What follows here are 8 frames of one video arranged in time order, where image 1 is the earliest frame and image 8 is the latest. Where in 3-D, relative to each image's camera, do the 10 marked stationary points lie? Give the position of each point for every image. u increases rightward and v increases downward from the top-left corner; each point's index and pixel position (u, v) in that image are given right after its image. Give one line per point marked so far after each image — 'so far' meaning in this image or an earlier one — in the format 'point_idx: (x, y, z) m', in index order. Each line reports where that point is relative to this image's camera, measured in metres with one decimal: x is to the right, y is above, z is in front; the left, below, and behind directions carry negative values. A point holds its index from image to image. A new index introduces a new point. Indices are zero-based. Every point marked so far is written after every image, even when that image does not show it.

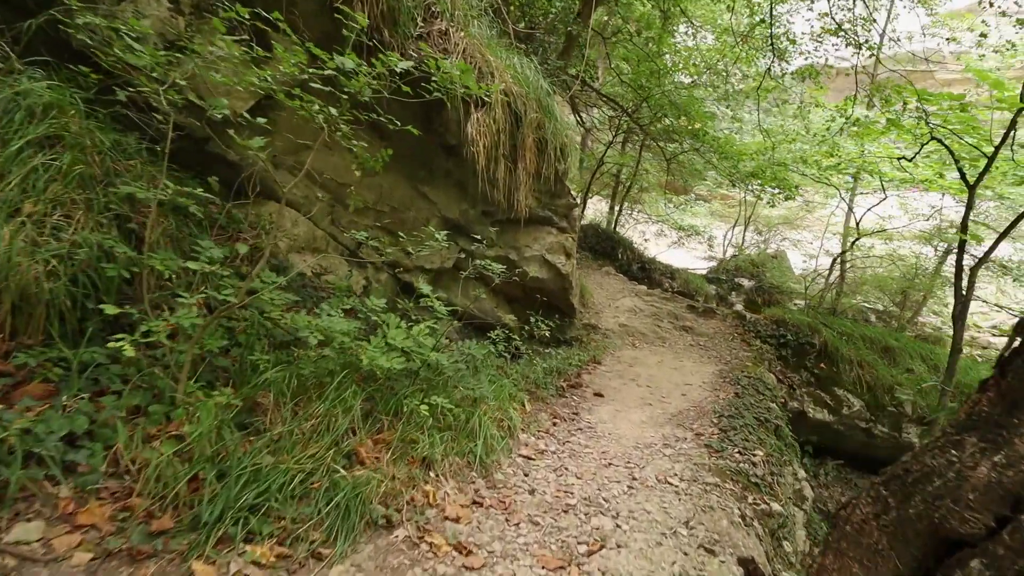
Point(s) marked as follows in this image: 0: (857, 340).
0: (+4.8, -0.7, +6.8) m
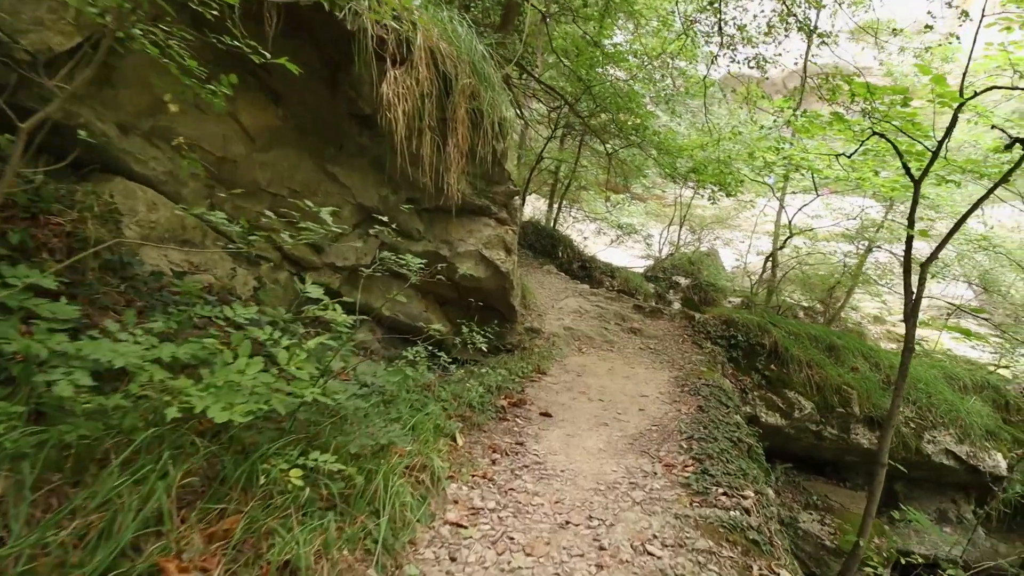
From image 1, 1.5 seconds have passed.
0: (+3.9, -0.7, +6.6) m
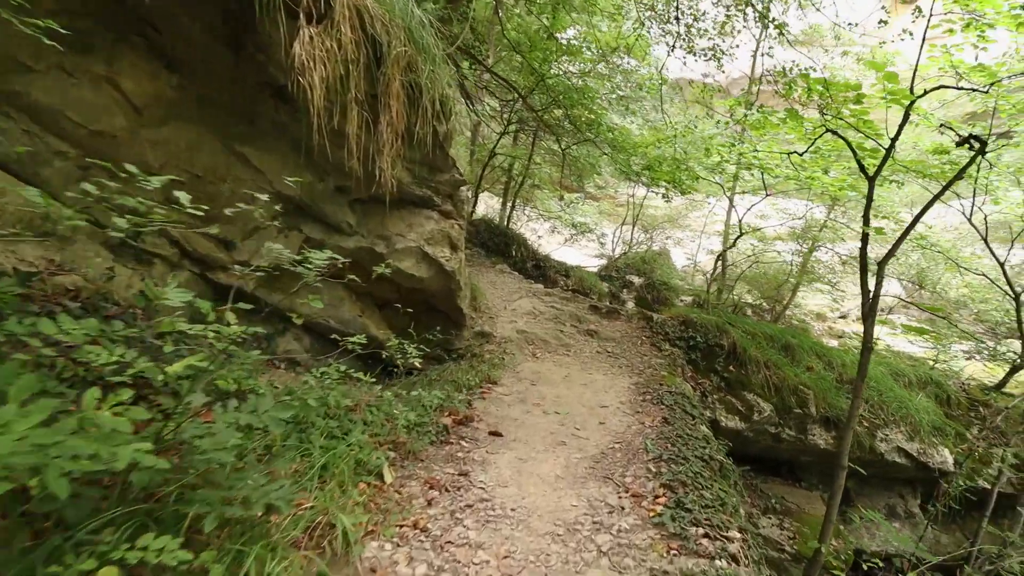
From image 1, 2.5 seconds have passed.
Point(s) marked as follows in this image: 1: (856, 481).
0: (+3.3, -0.7, +6.5) m
1: (+4.8, -2.7, +6.9) m
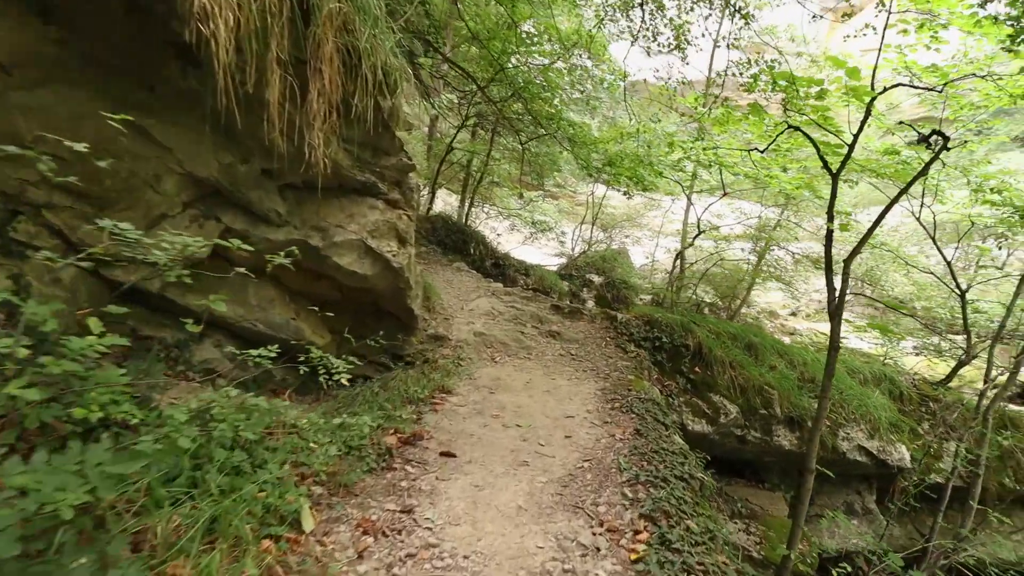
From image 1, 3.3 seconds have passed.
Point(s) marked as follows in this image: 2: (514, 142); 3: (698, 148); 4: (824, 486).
0: (+2.8, -0.6, +6.3) m
1: (+4.2, -2.6, +6.9) m
2: (0.0, +3.2, +11.0) m
3: (+3.2, +2.4, +8.3) m
4: (+4.3, -2.7, +6.9) m
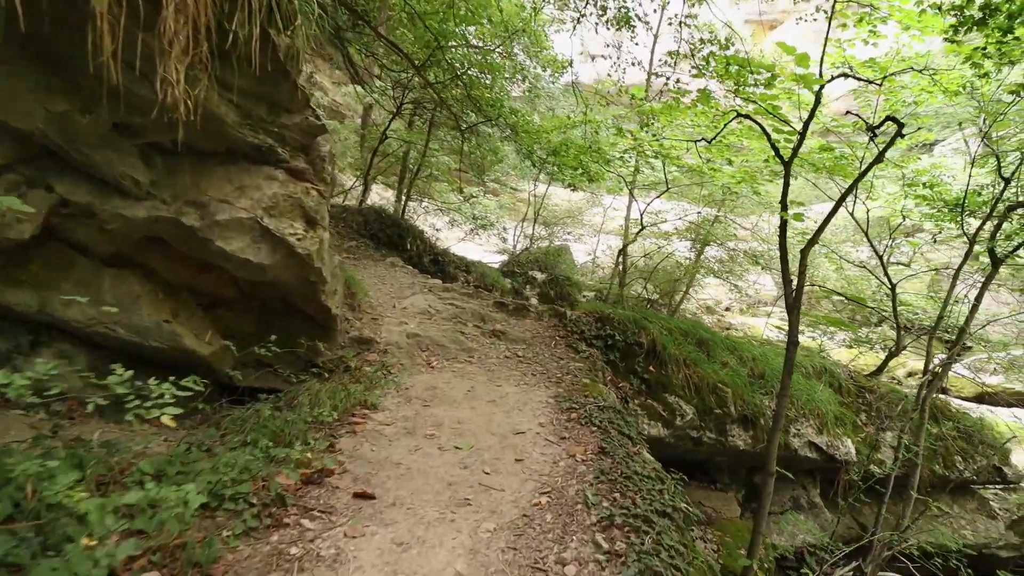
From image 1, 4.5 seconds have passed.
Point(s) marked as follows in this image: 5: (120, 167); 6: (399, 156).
0: (+2.0, -0.6, +6.0) m
1: (+3.4, -2.5, +6.7) m
2: (-1.3, +3.3, +10.4) m
3: (+2.2, +2.4, +8.1) m
4: (+3.5, -2.7, +6.7) m
5: (-2.2, +0.7, +2.8) m
6: (-2.9, +3.4, +12.5) m
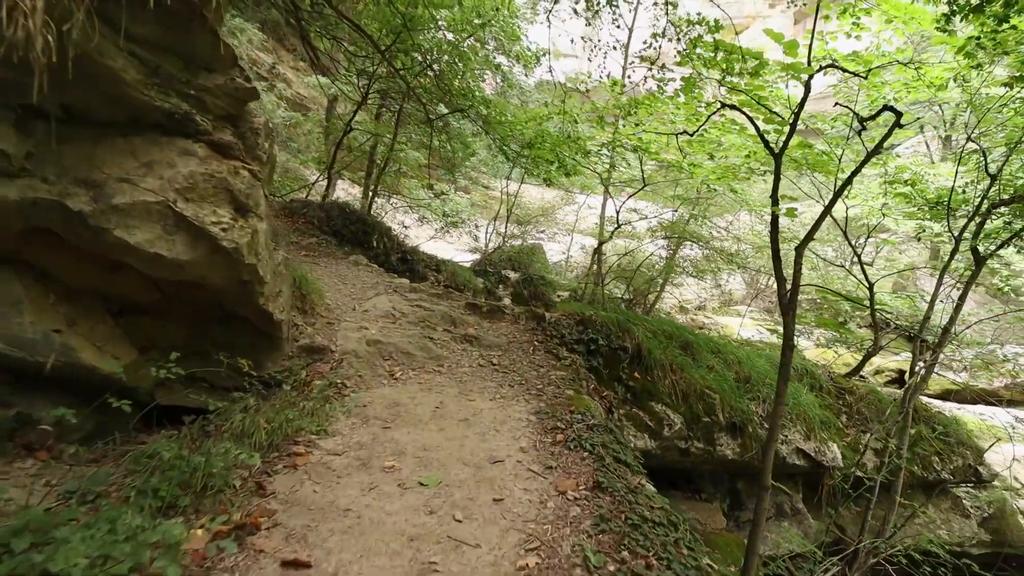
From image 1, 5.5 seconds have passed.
0: (+1.7, -0.6, +5.7) m
1: (+3.1, -2.5, +6.5) m
2: (-1.8, +3.3, +9.8) m
3: (+1.7, +2.4, +7.7) m
4: (+3.2, -2.6, +6.5) m
5: (-2.3, +0.6, +2.2) m
6: (-3.6, +3.4, +11.9) m
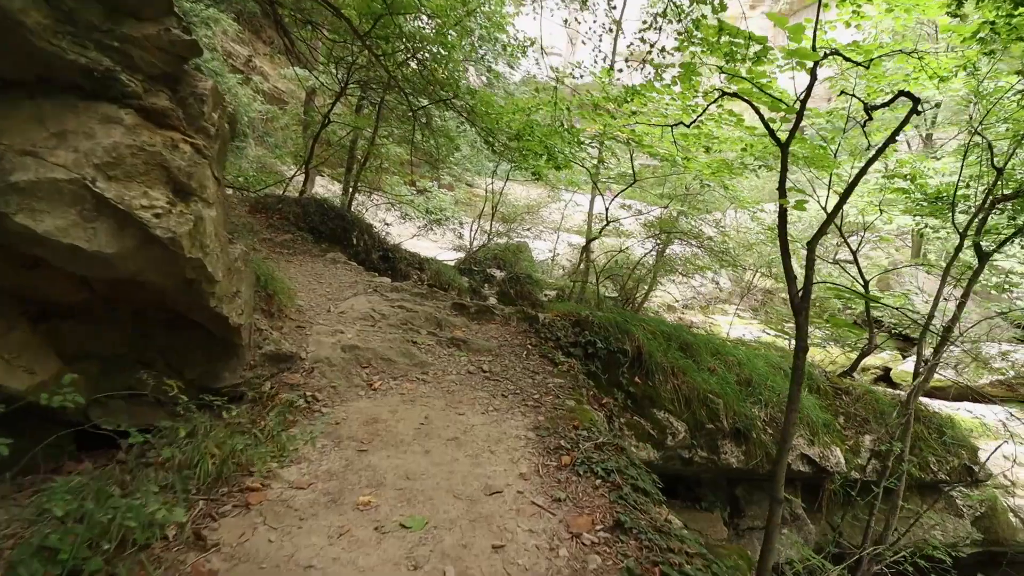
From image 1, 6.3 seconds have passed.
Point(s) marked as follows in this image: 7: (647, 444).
0: (+1.6, -0.6, +5.4) m
1: (+3.0, -2.5, +6.2) m
2: (-2.1, +3.3, +9.3) m
3: (+1.6, +2.5, +7.4) m
4: (+3.1, -2.6, +6.2) m
5: (-2.3, +0.6, +1.7) m
6: (-3.9, +3.4, +11.3) m
7: (+1.2, -1.4, +4.3) m
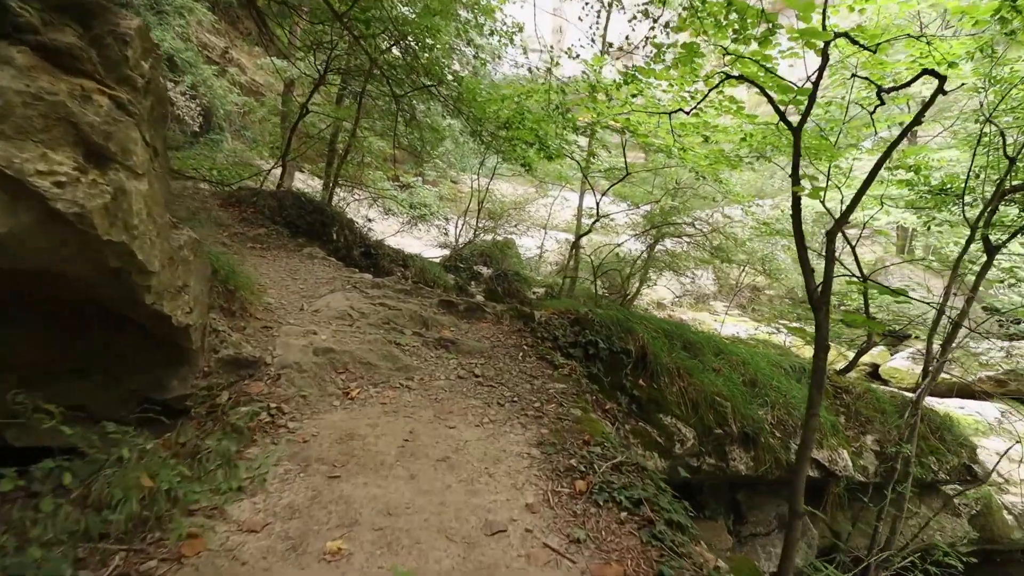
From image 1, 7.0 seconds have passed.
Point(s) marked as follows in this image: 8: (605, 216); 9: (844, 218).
0: (+1.5, -0.5, +5.0) m
1: (+2.9, -2.4, +5.9) m
2: (-2.3, +3.4, +8.9) m
3: (+1.4, +2.5, +7.0) m
4: (+3.0, -2.6, +5.9) m
5: (-2.3, +0.7, +1.3) m
6: (-4.2, +3.4, +10.8) m
7: (+1.1, -1.3, +3.9) m
8: (+2.1, +1.7, +10.9) m
9: (+2.5, +0.5, +3.8) m
